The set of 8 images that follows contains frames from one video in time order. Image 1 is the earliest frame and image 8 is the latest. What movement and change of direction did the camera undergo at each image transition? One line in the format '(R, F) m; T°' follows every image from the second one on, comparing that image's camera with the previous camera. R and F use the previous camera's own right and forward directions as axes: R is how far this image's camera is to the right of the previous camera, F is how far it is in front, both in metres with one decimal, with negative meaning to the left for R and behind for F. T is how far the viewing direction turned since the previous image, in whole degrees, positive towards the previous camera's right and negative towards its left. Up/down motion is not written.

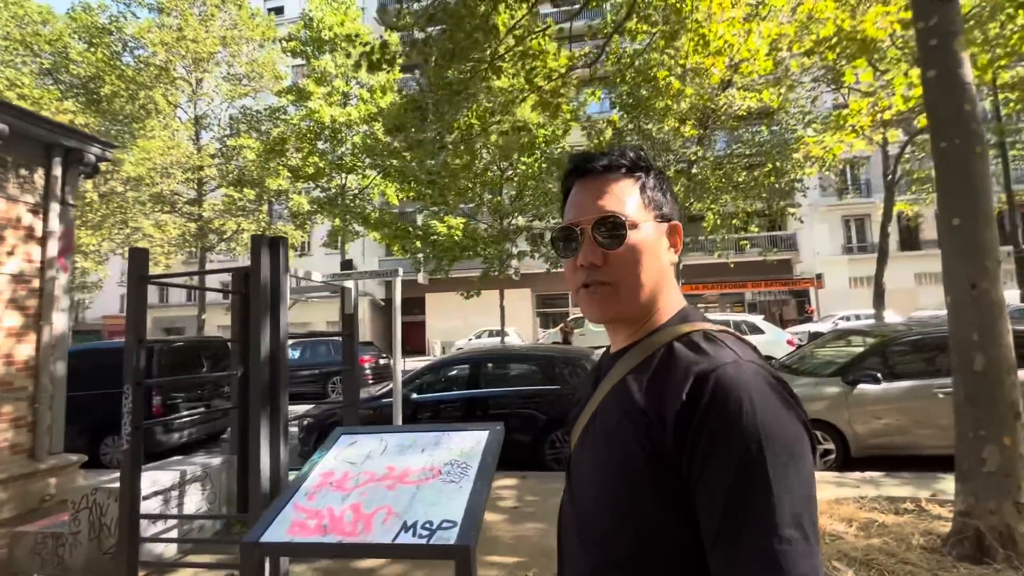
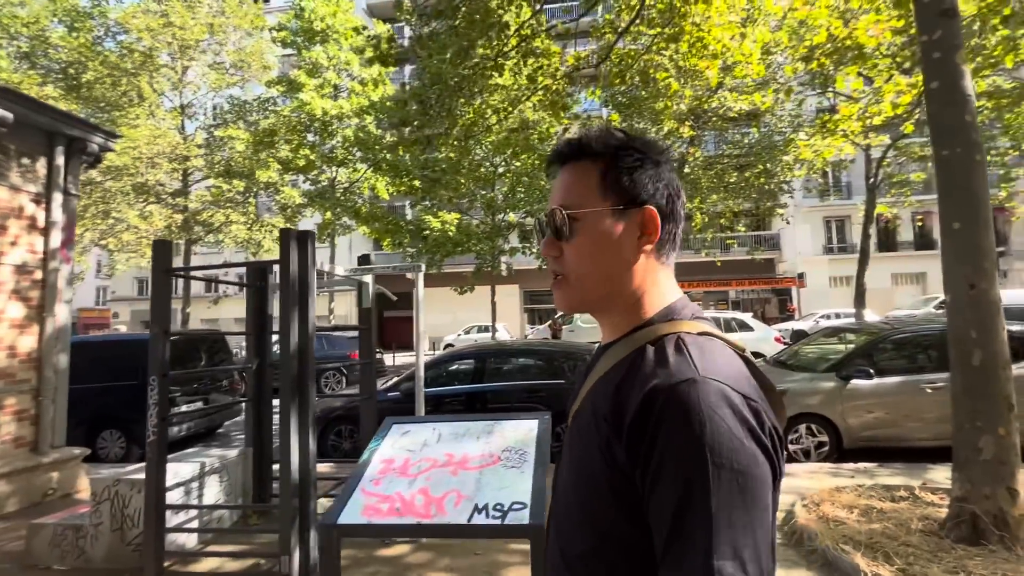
(-0.3, -0.1) m; +2°
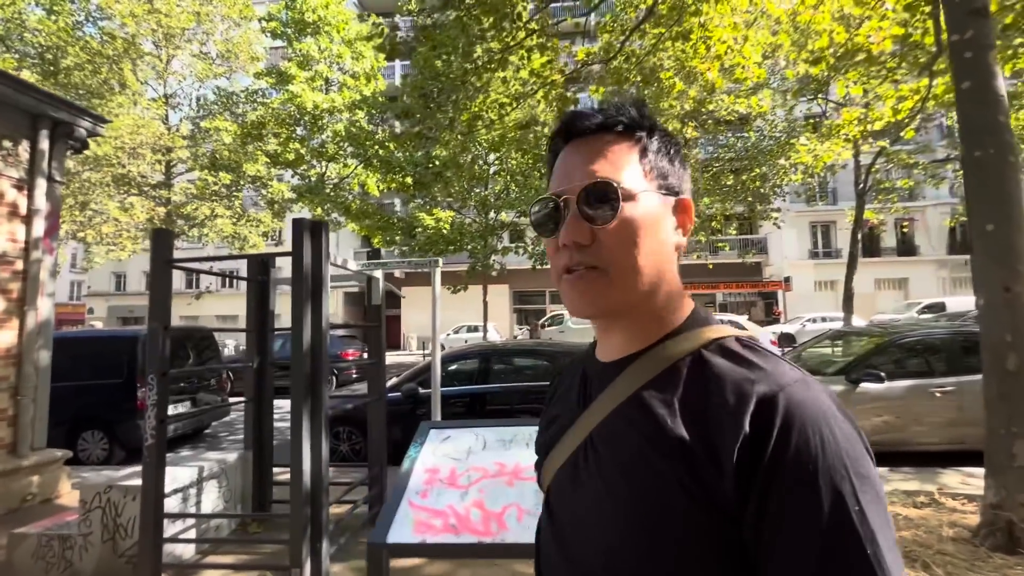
(-0.3, +0.2) m; +2°
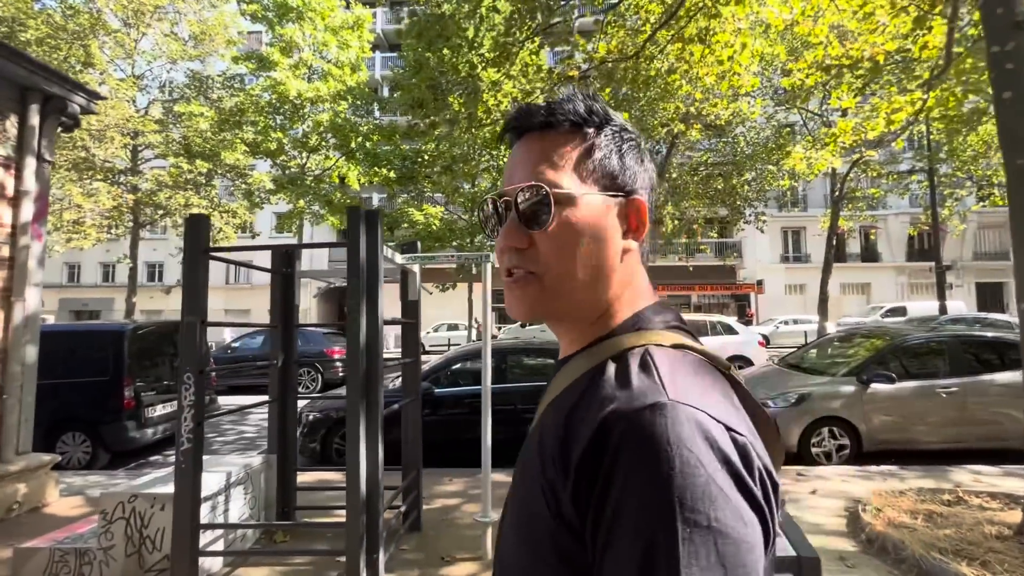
(-0.6, +0.1) m; +4°
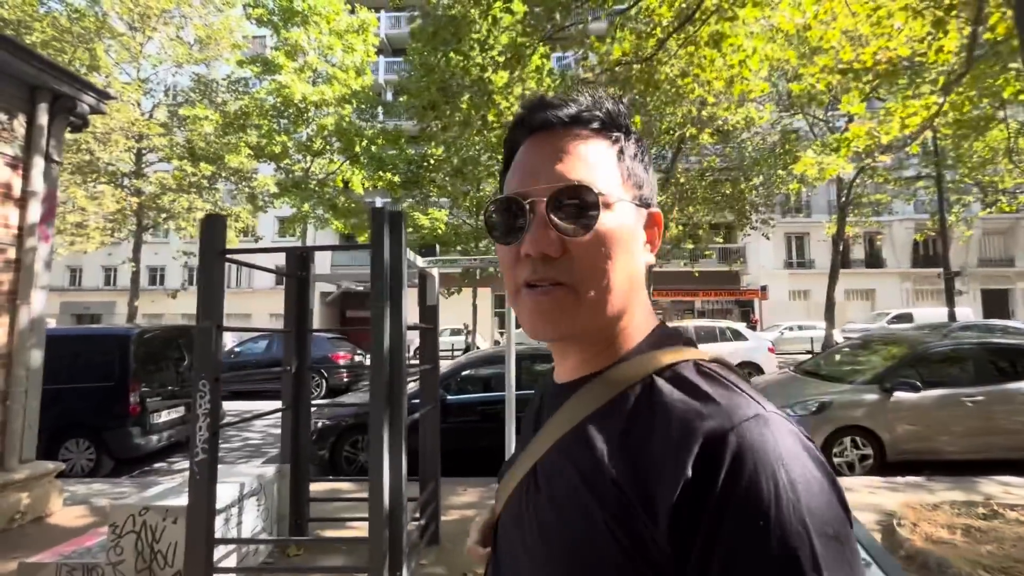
(-0.2, +0.1) m; 0°
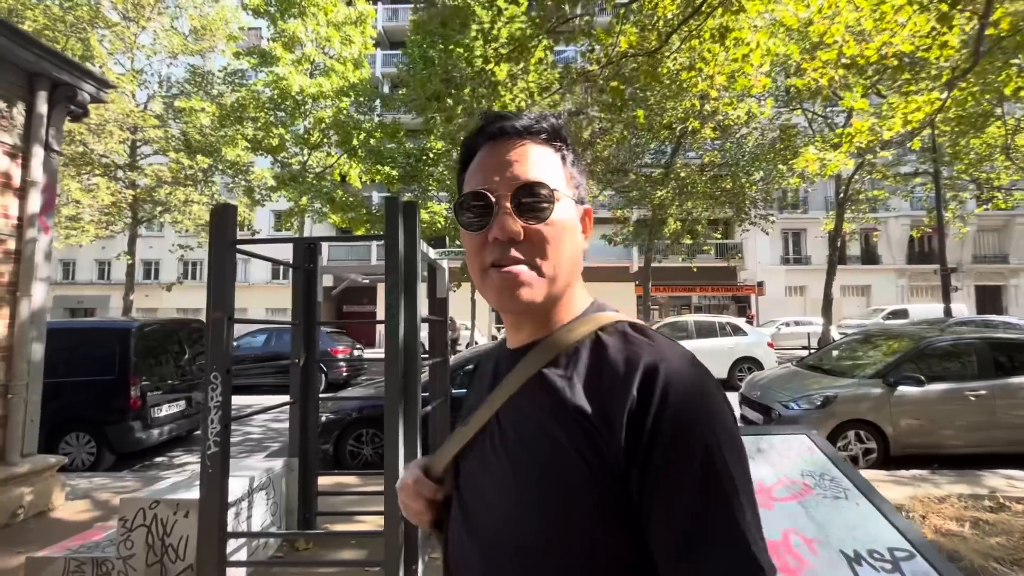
(-0.1, 0.0) m; +1°
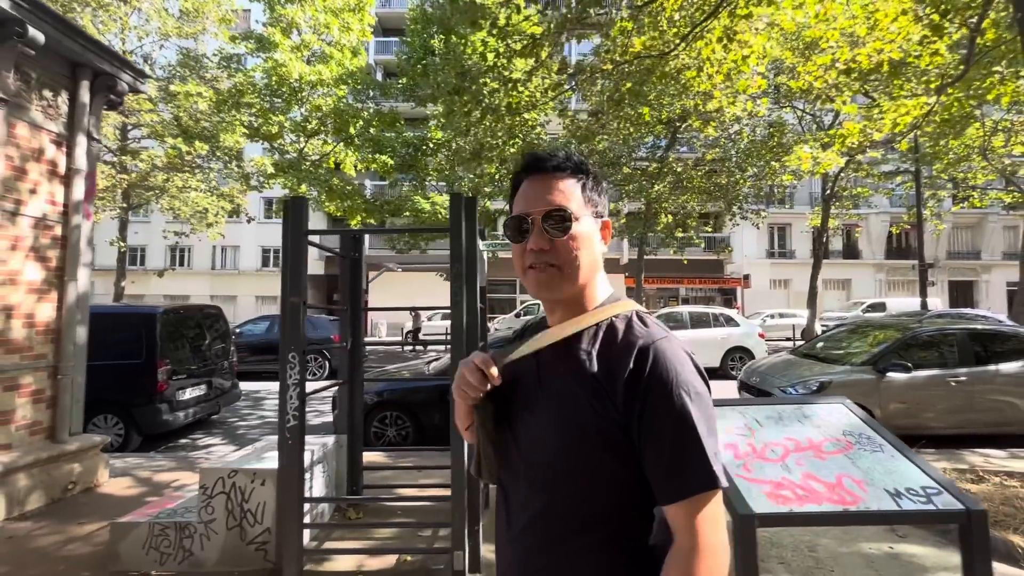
(-0.5, -0.3) m; +2°
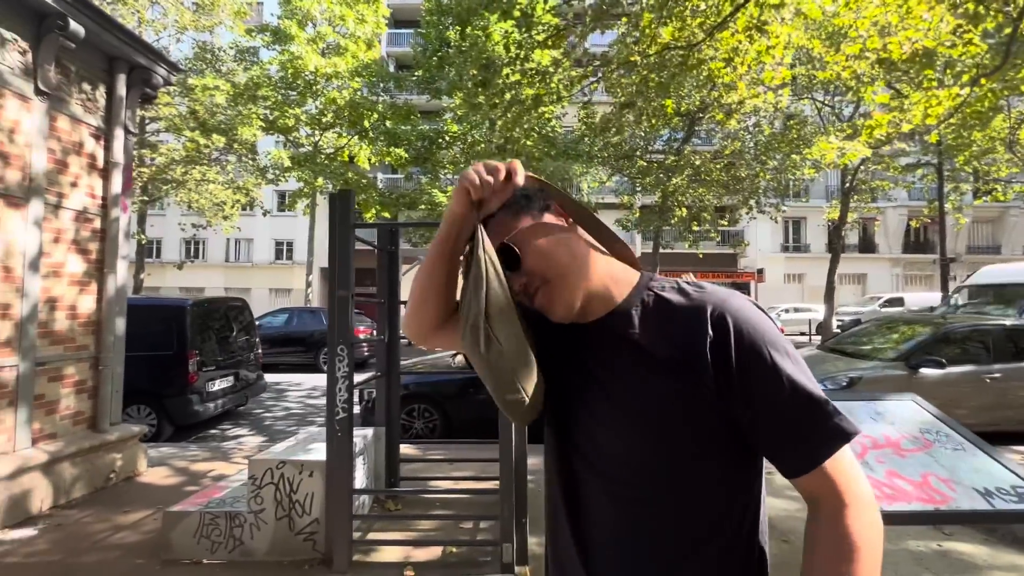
(-0.3, 0.0) m; -1°
